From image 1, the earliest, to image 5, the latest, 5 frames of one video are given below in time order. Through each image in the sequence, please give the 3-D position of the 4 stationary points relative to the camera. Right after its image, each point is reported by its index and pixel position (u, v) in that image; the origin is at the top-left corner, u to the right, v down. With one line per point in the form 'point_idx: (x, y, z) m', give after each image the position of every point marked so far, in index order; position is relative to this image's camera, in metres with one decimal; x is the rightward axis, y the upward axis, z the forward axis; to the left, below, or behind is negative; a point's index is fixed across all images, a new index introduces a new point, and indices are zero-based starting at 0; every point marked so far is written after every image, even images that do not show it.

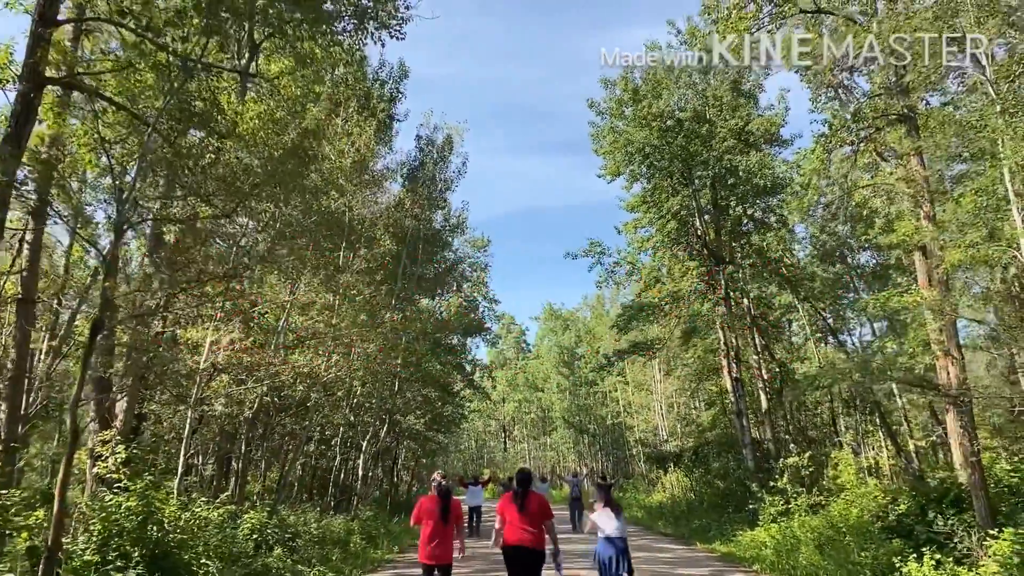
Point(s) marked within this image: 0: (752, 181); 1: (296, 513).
0: (+6.8, +3.1, +19.4) m
1: (-4.0, -4.2, +12.7) m
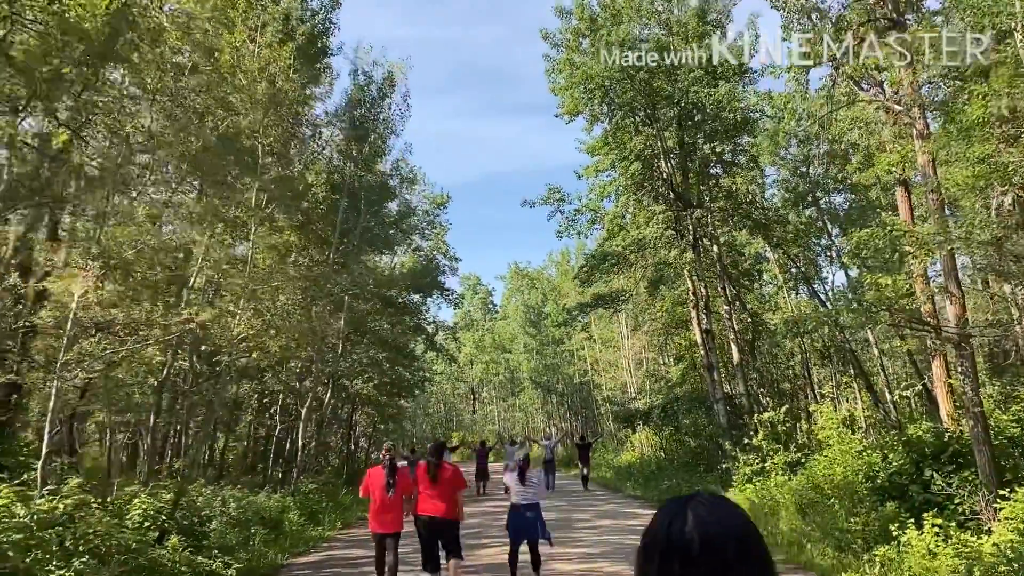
0: (+5.5, +4.6, +17.9) m
1: (-4.9, -3.3, +11.1) m
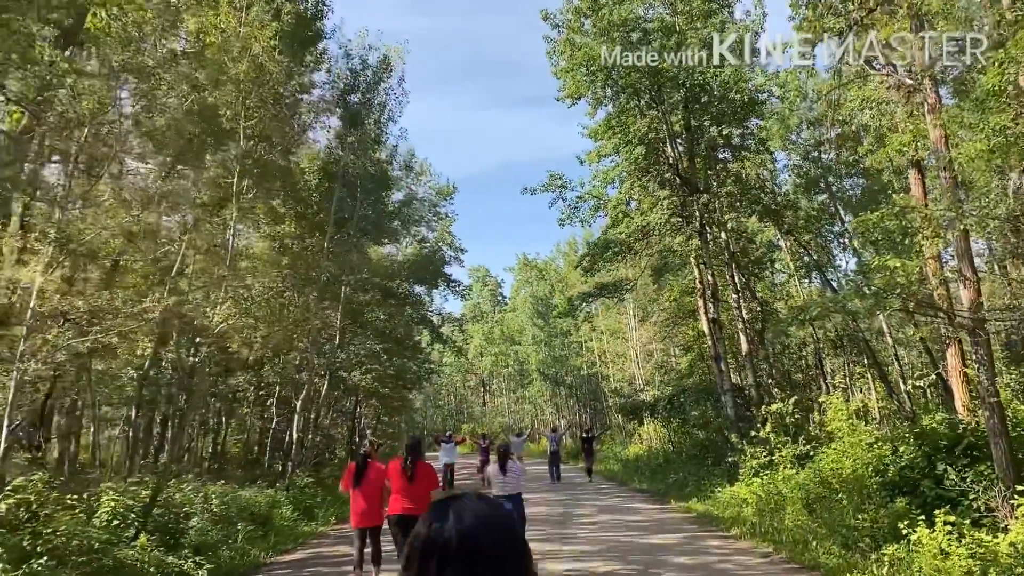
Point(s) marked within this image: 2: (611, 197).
0: (+5.5, +4.9, +17.3) m
1: (-5.0, -3.2, +10.8) m
2: (+2.7, +2.5, +18.8) m
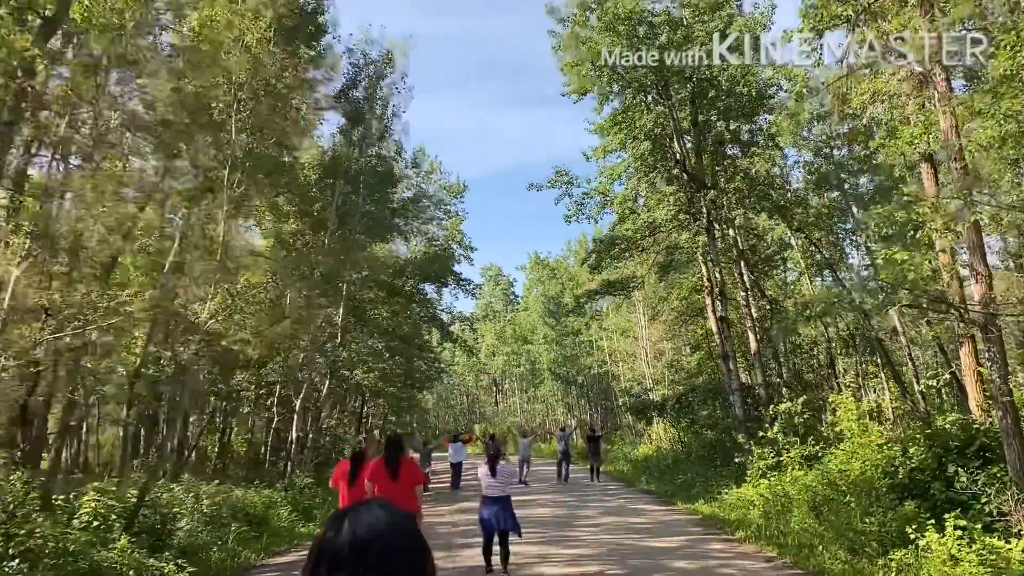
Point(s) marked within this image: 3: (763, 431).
0: (+5.6, +4.9, +16.9) m
1: (-5.0, -3.1, +10.7) m
2: (+2.9, +2.6, +18.5) m
3: (+5.7, -3.2, +15.3) m
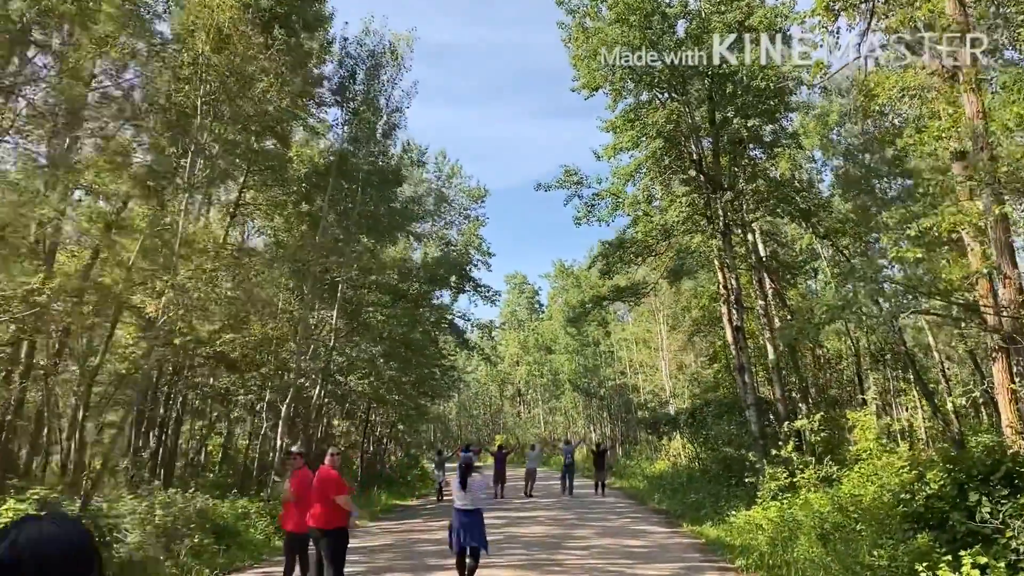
0: (+5.7, +4.7, +16.0) m
1: (-5.3, -3.1, +10.2) m
2: (+3.1, +2.4, +17.7) m
3: (+5.6, -3.4, +14.3) m
